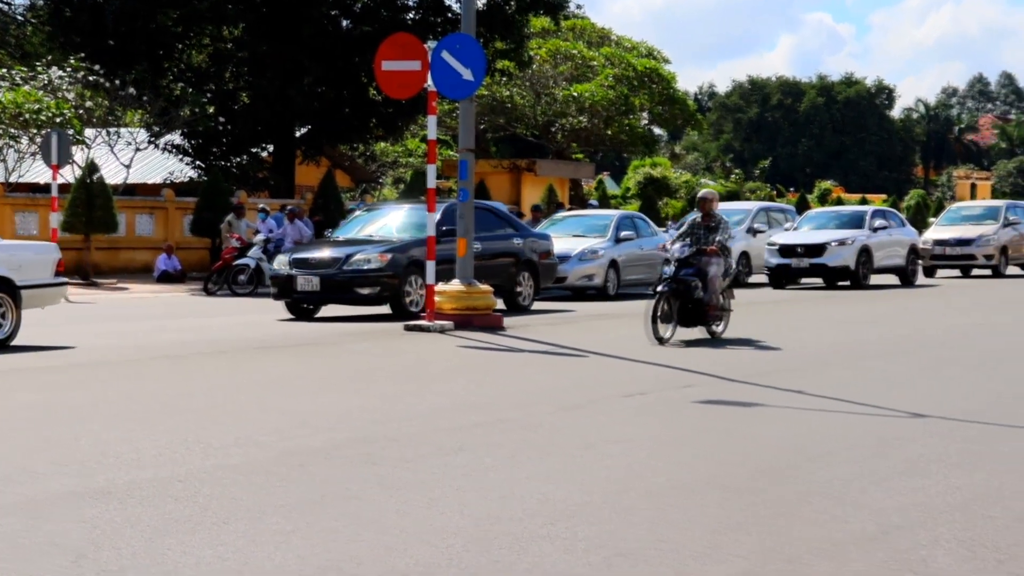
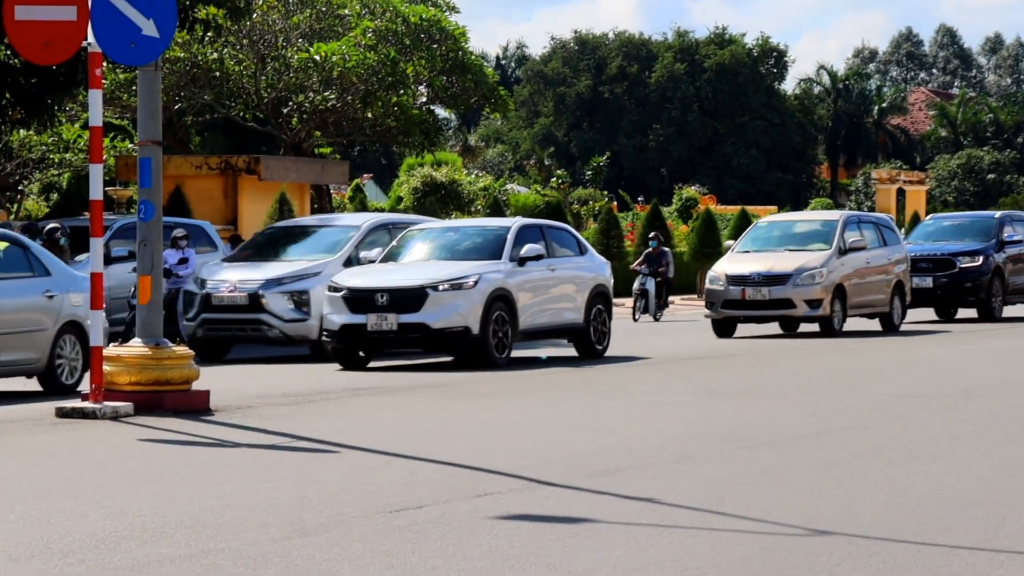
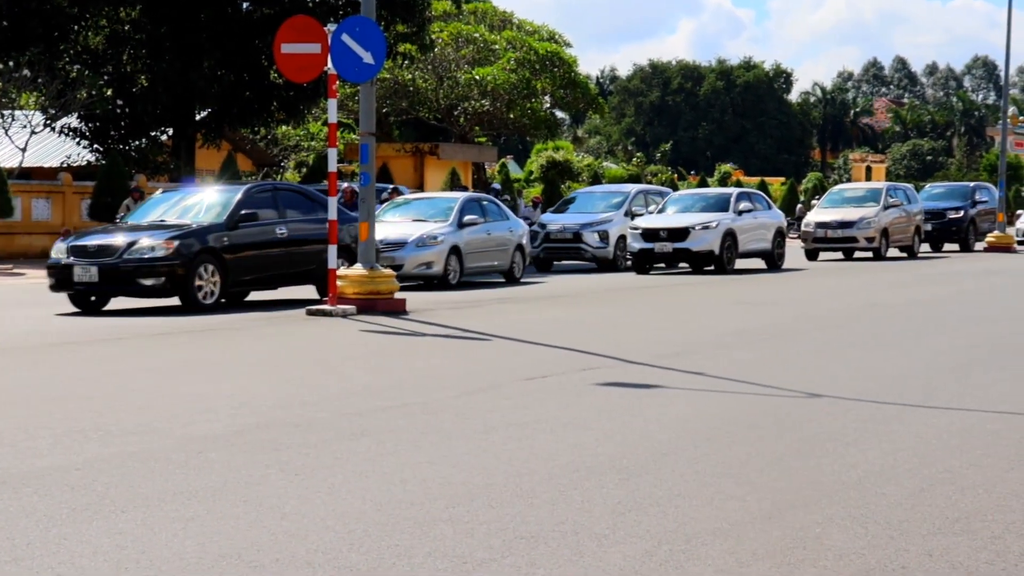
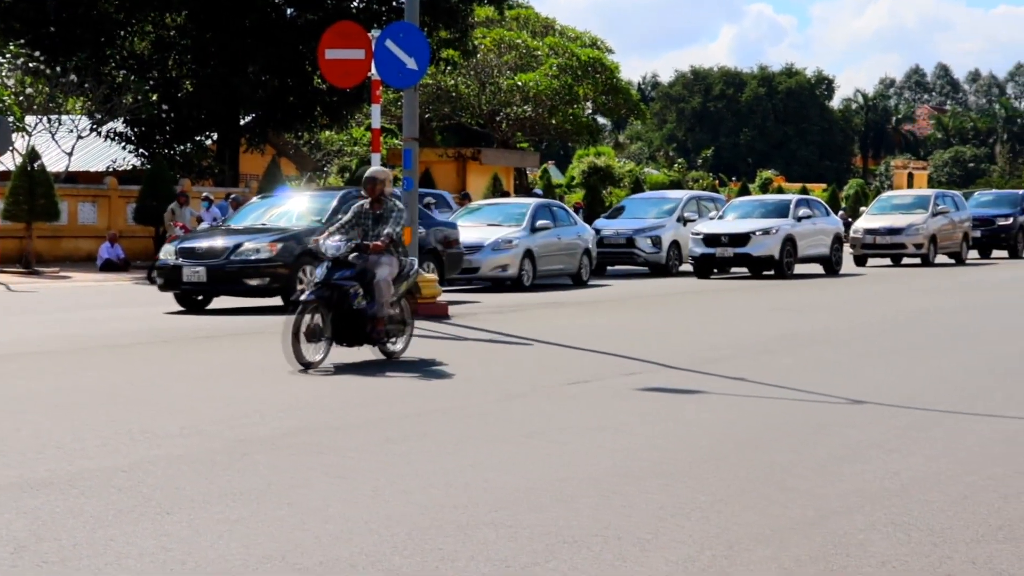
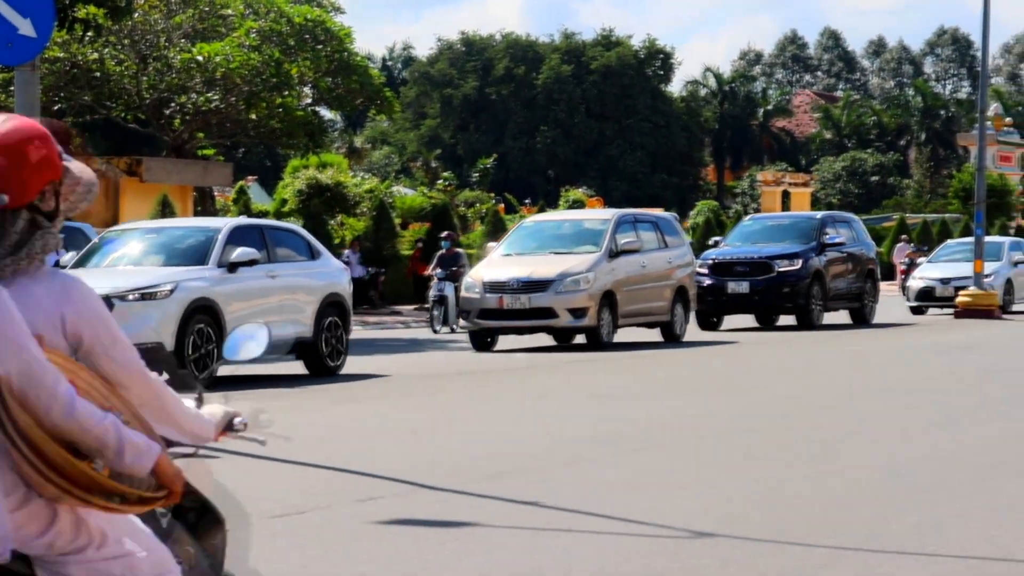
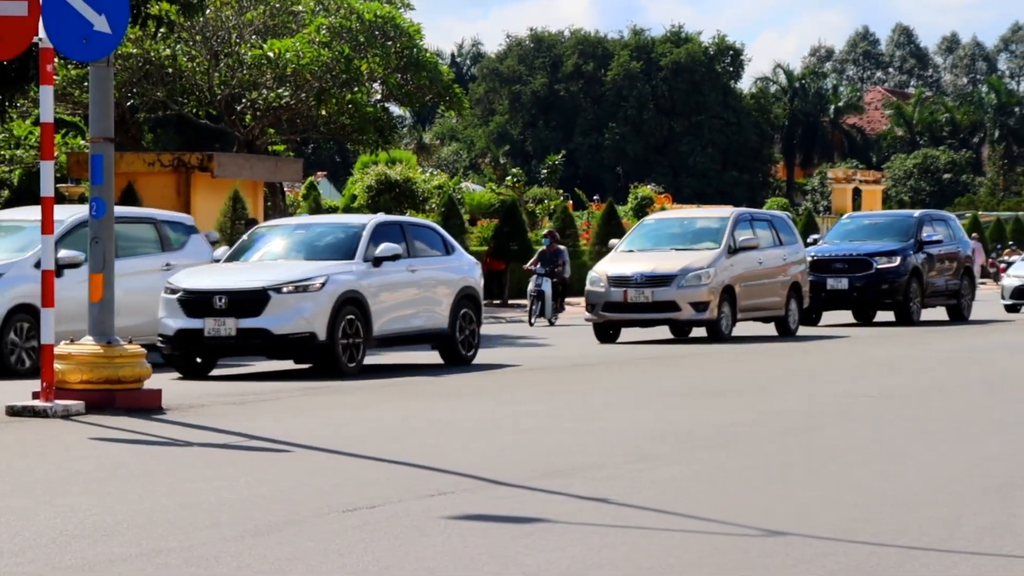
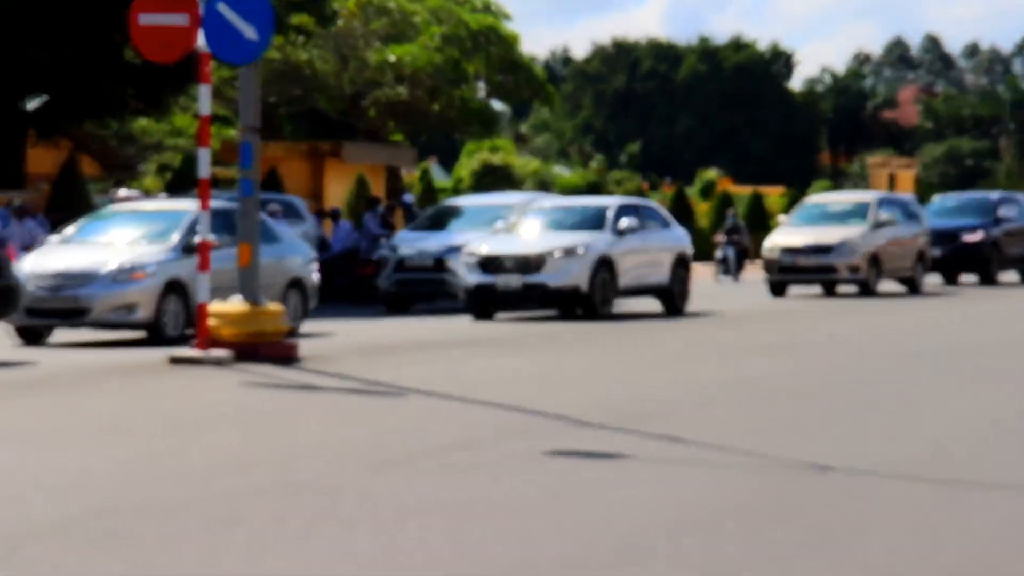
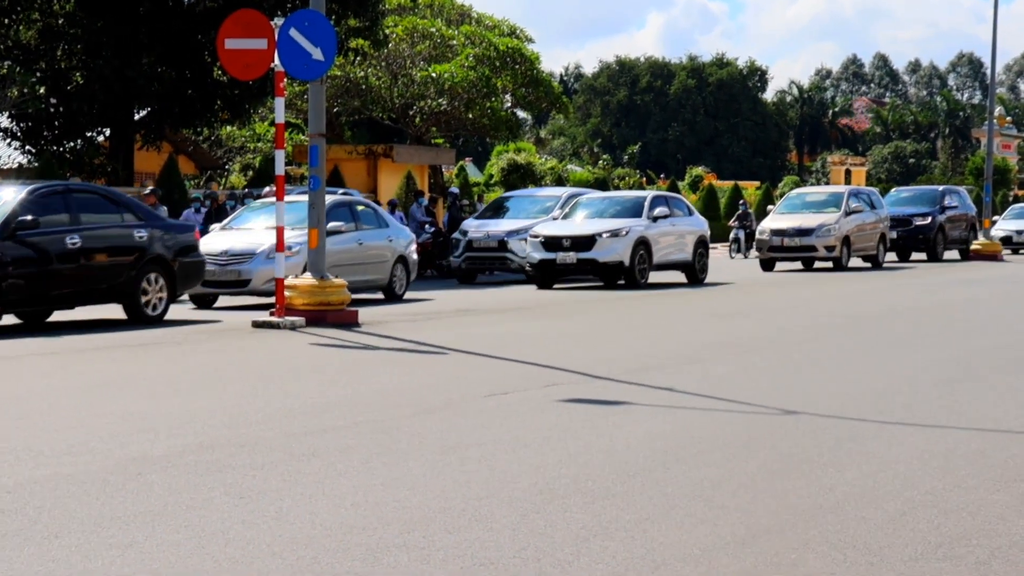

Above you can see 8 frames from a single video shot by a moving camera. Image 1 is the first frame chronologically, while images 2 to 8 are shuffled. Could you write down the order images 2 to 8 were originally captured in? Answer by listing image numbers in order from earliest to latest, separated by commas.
4, 3, 8, 7, 2, 6, 5
